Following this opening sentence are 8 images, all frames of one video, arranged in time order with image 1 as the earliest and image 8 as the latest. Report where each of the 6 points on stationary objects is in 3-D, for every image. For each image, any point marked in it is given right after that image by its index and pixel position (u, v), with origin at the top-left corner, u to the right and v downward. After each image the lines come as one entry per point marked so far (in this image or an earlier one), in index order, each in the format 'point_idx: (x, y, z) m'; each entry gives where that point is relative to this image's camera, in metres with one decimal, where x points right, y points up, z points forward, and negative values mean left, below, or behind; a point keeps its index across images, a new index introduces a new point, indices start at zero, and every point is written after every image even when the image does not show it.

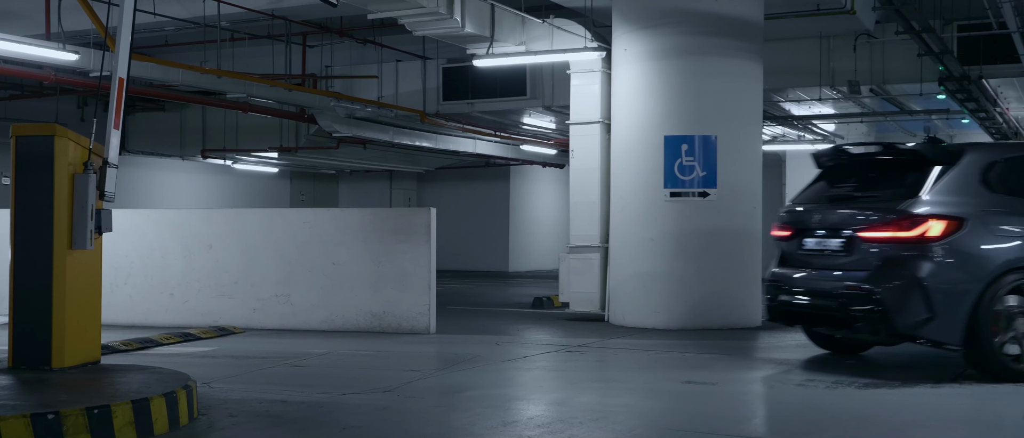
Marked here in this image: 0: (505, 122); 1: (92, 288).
0: (-0.1, +1.5, +17.4) m
1: (-2.1, -0.3, +5.7) m
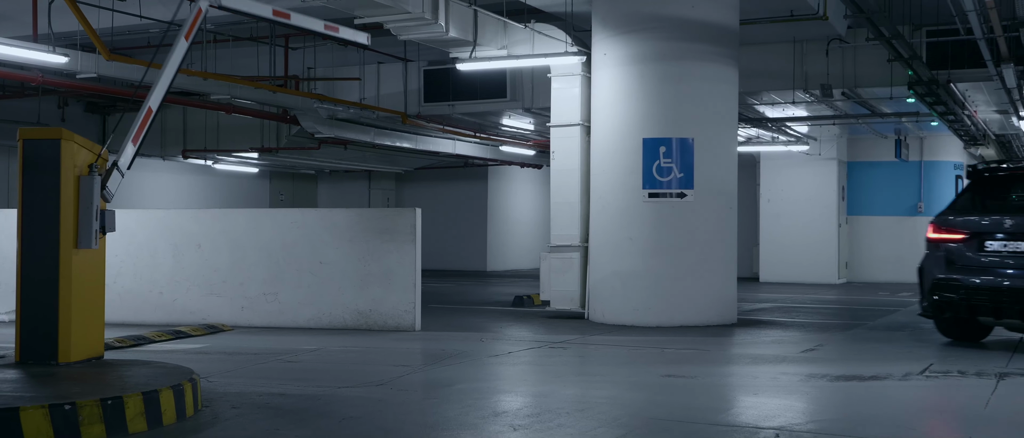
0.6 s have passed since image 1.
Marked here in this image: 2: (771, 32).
0: (-0.5, +1.5, +17.7) m
1: (-2.1, -0.3, +6.0) m
2: (+2.9, +2.1, +12.9) m
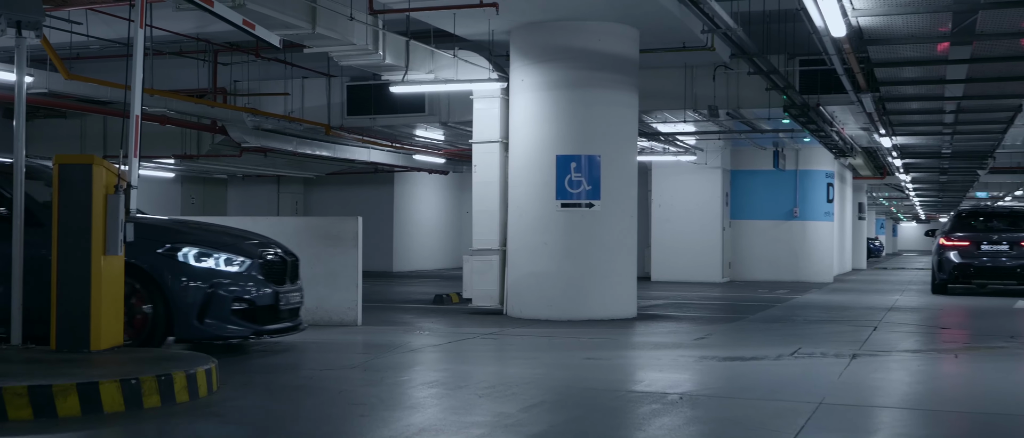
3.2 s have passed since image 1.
0: (-1.9, +1.4, +18.9) m
1: (-2.4, -0.4, +7.1) m
2: (+1.9, +2.0, +14.5) m
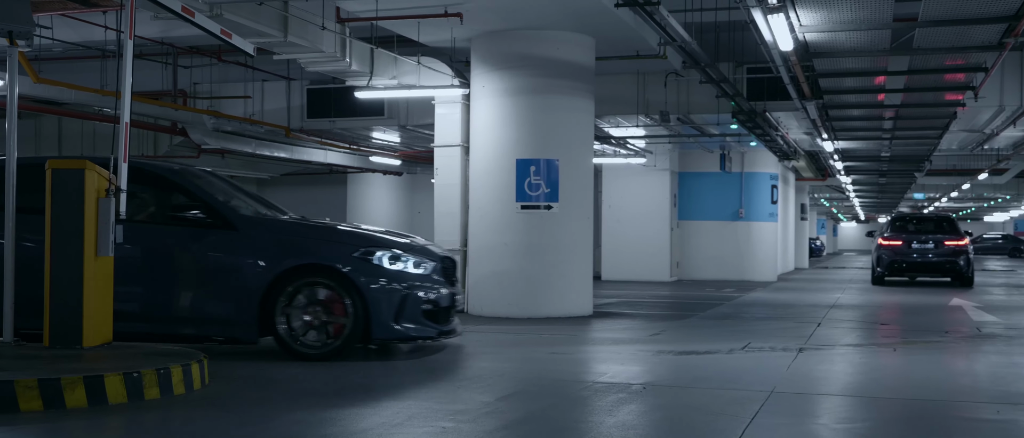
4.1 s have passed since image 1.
0: (-2.6, +1.4, +19.3) m
1: (-2.6, -0.4, +7.4) m
2: (+1.4, +2.0, +15.0) m
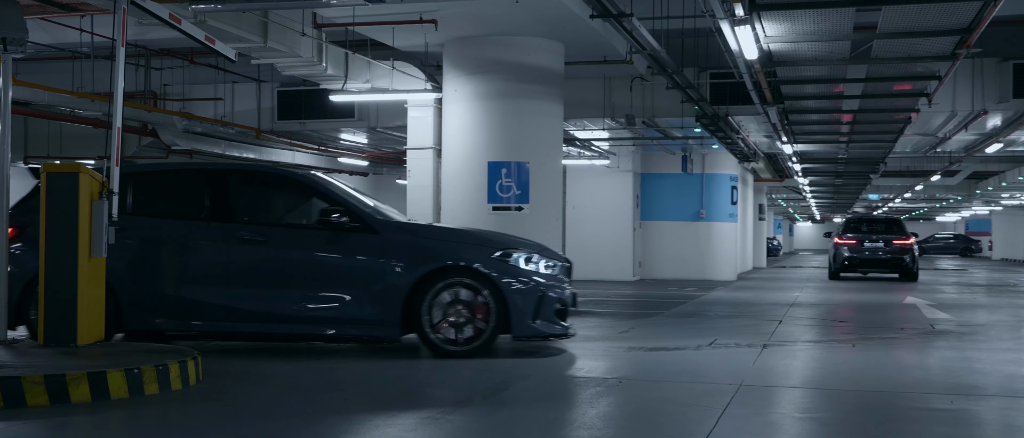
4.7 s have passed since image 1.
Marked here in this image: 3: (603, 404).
0: (-3.2, +1.4, +19.5) m
1: (-2.7, -0.4, +7.7) m
2: (+1.0, +2.0, +15.4) m
3: (+0.5, -1.0, +6.3) m
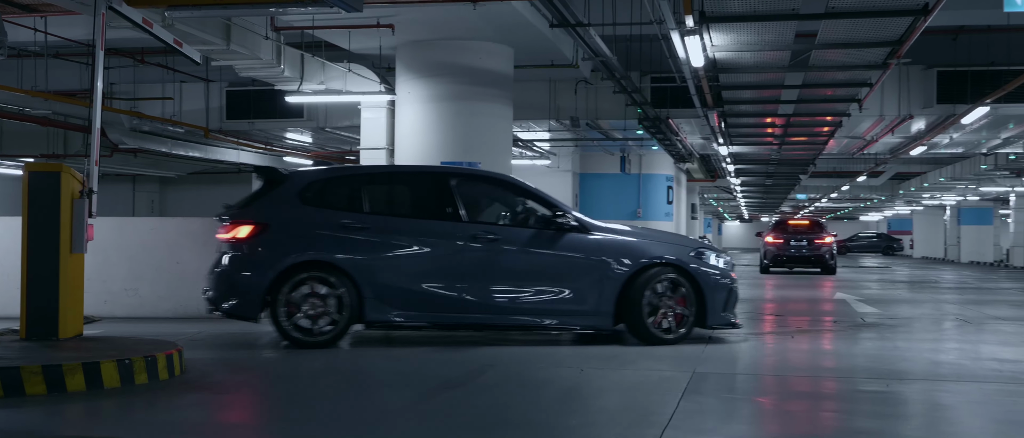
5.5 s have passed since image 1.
0: (-4.1, +1.4, +19.7) m
1: (-3.0, -0.4, +7.9) m
2: (+0.3, +2.0, +15.8) m
3: (+0.3, -1.0, +6.7) m
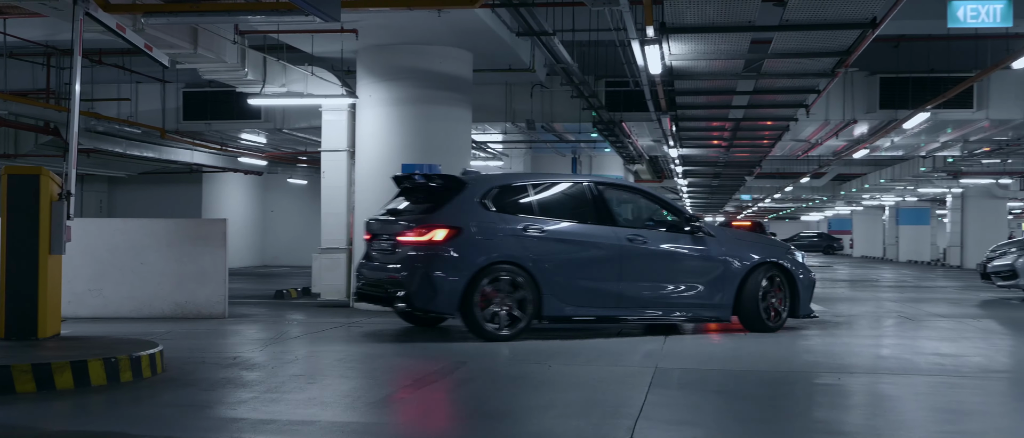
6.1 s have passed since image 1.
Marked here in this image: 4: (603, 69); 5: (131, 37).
0: (-4.9, +1.4, +19.8) m
1: (-3.2, -0.4, +8.1) m
2: (-0.3, +2.0, +16.1) m
3: (+0.2, -1.0, +7.1) m
4: (+1.4, +2.3, +17.5) m
5: (-3.0, +1.4, +9.0) m
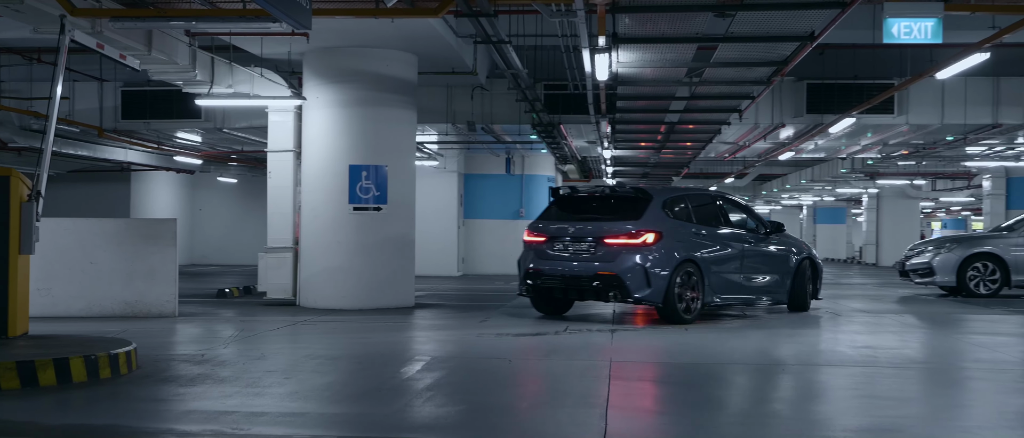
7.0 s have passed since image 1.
0: (-6.0, +1.4, +19.8) m
1: (-3.5, -0.4, +8.2) m
2: (-1.2, +2.0, +16.4) m
3: (0.0, -1.0, +7.4) m
4: (+0.4, +2.3, +17.9) m
5: (-3.3, +1.4, +9.2) m
